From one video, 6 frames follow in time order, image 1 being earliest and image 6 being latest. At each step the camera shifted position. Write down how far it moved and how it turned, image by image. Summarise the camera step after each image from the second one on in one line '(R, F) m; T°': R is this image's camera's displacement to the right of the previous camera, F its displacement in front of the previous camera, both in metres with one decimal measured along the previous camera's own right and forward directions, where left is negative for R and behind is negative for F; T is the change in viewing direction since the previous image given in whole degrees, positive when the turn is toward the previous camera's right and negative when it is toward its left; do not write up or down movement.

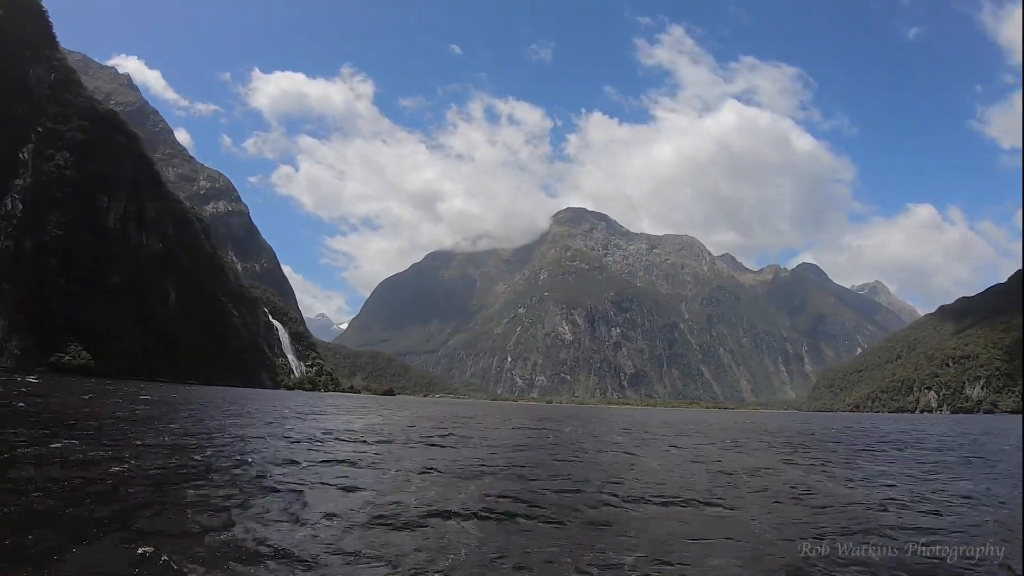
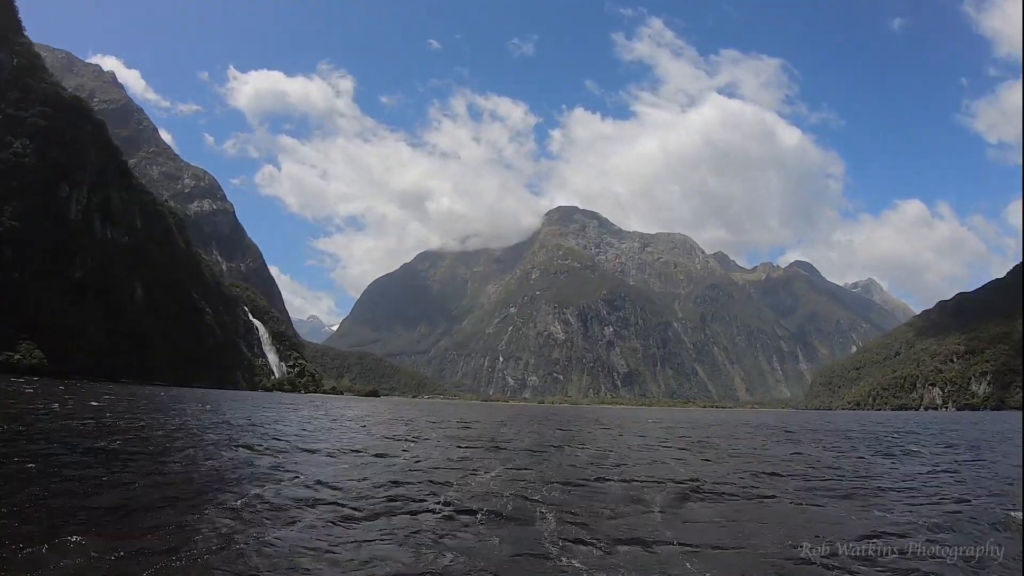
(+2.1, +5.7) m; +1°
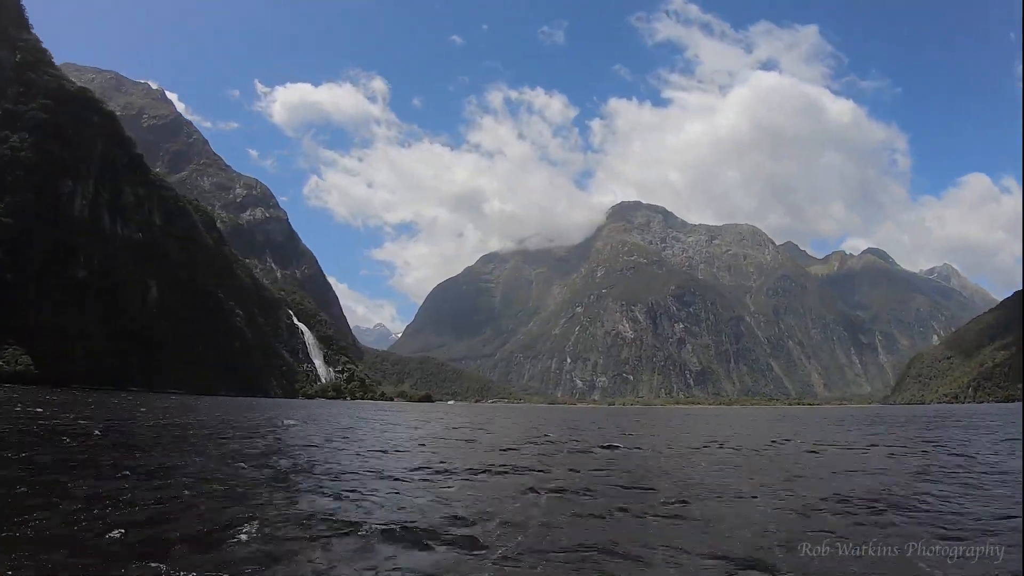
(-1.7, +23.5) m; -5°
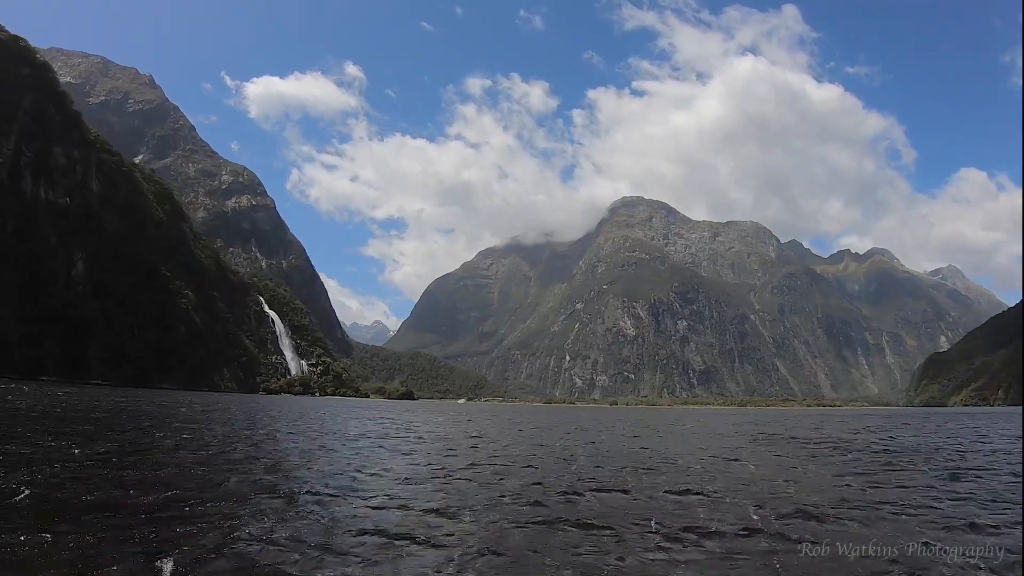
(+5.1, +13.5) m; 0°
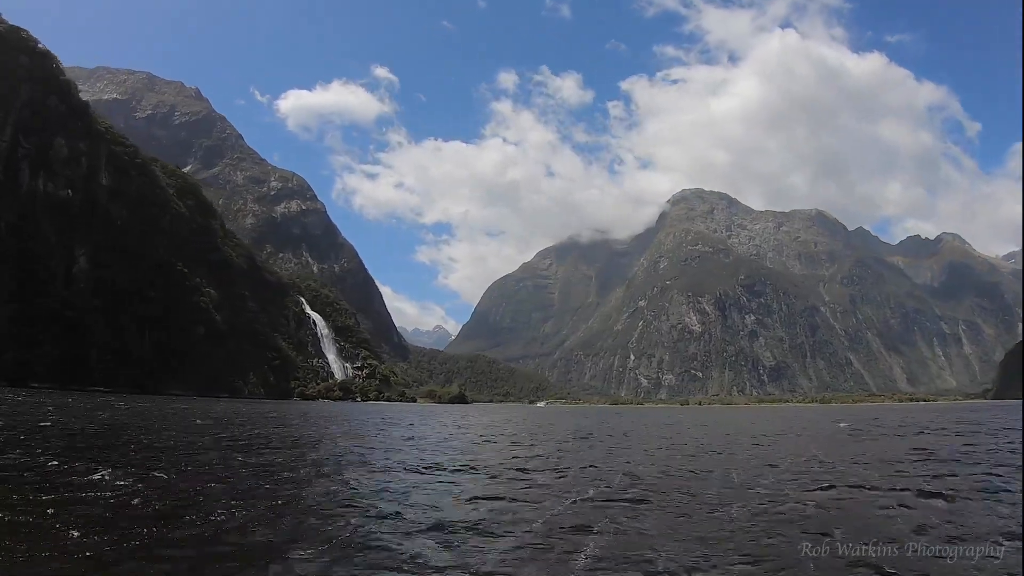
(-2.4, +20.2) m; -5°
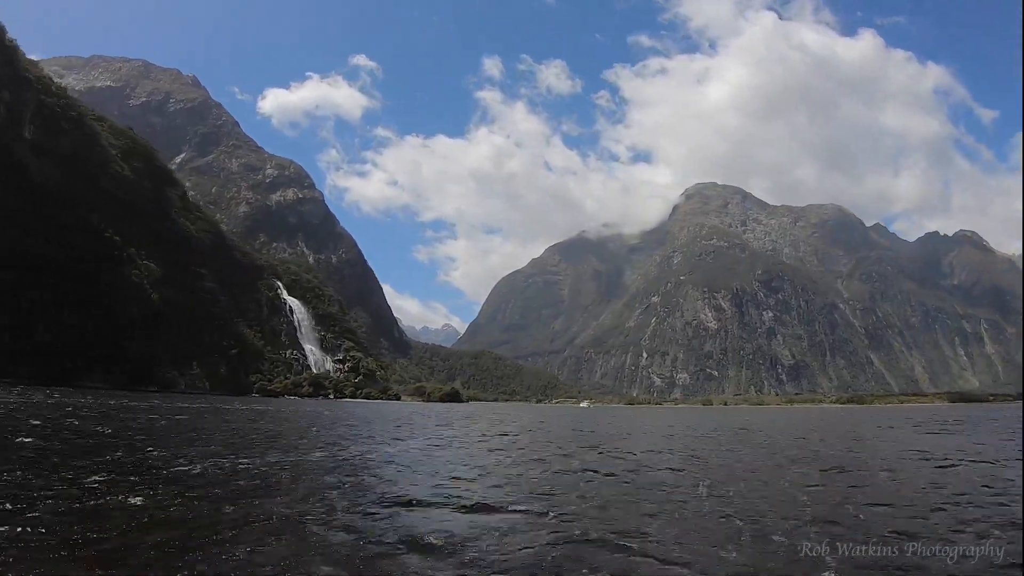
(+3.0, +17.3) m; -1°
